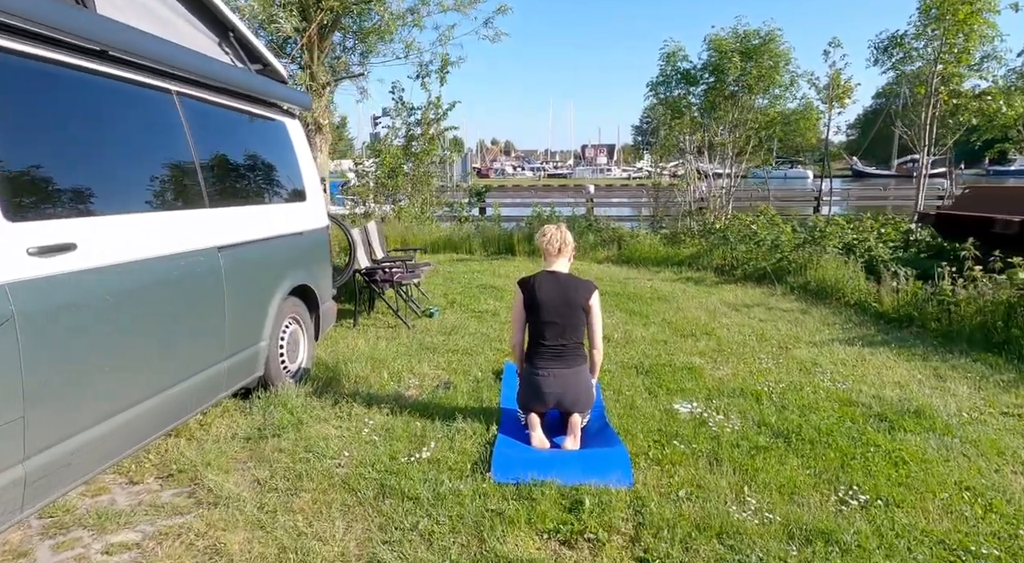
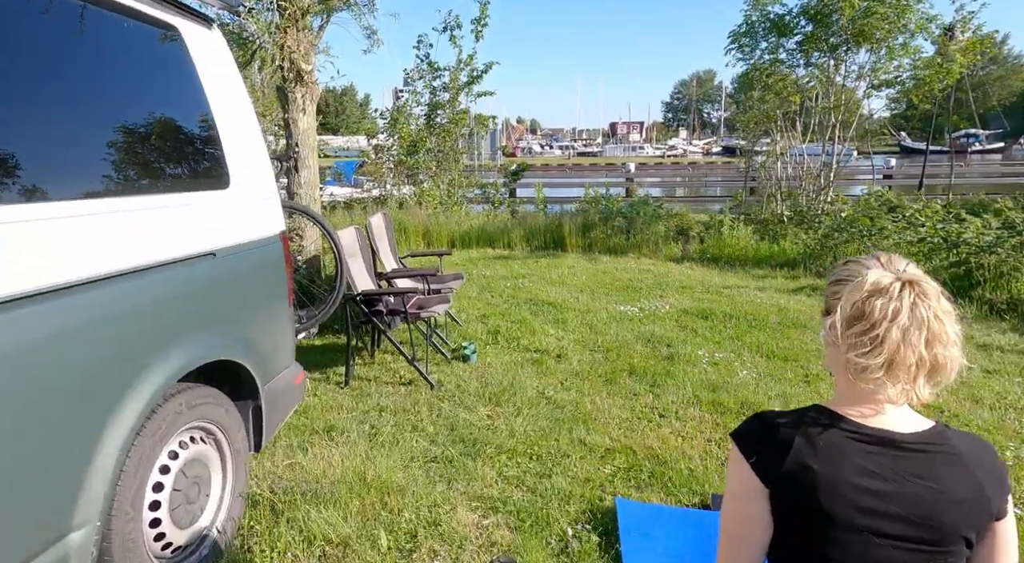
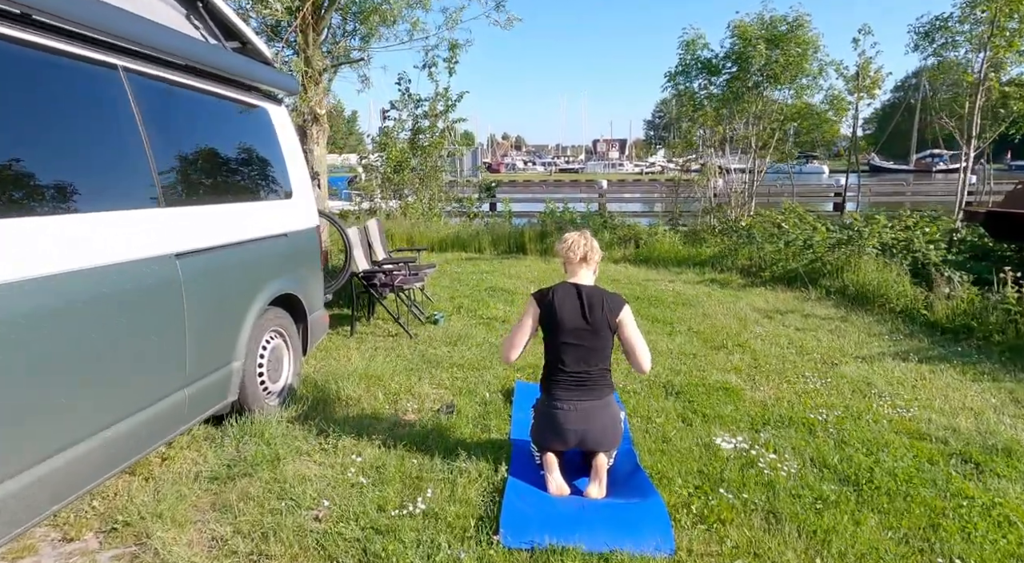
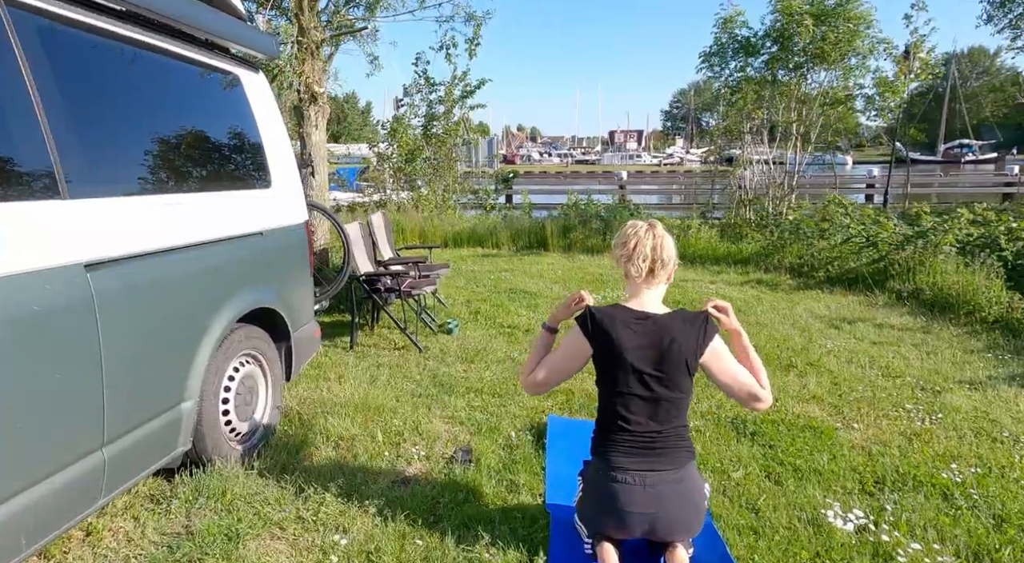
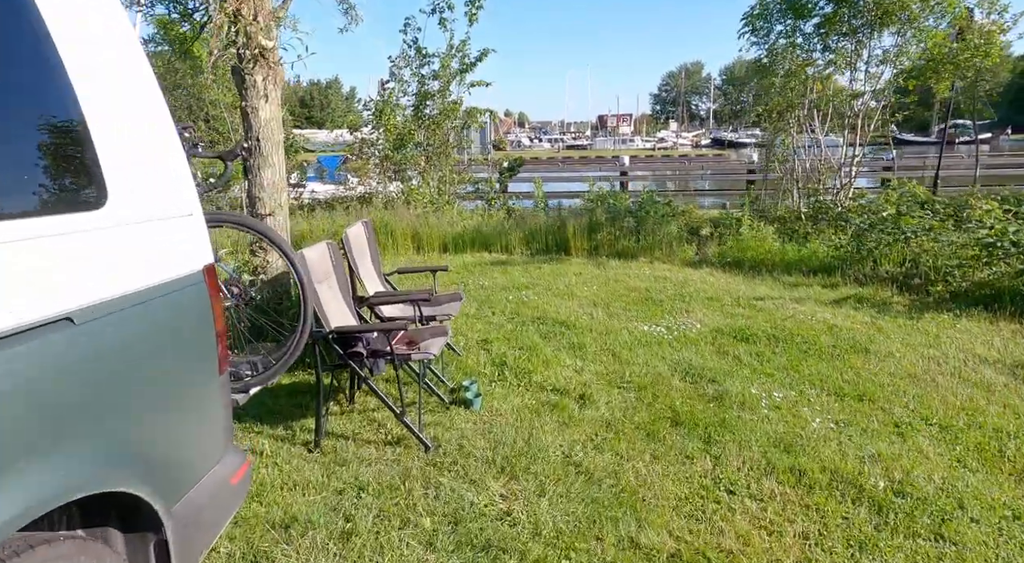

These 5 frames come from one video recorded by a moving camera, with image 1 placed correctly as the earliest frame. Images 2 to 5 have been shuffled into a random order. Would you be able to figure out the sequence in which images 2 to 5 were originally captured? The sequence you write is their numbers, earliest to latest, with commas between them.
3, 4, 2, 5
